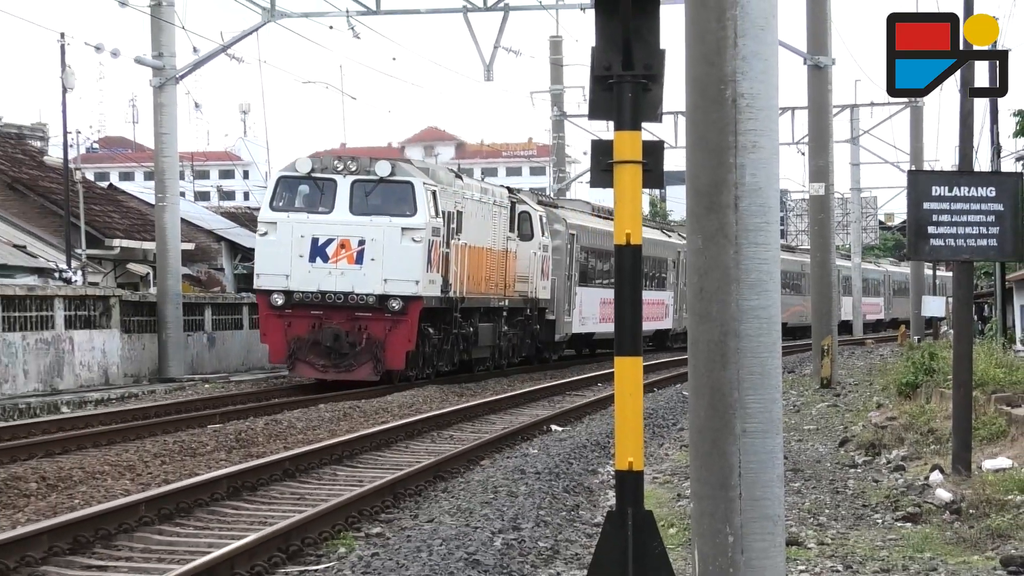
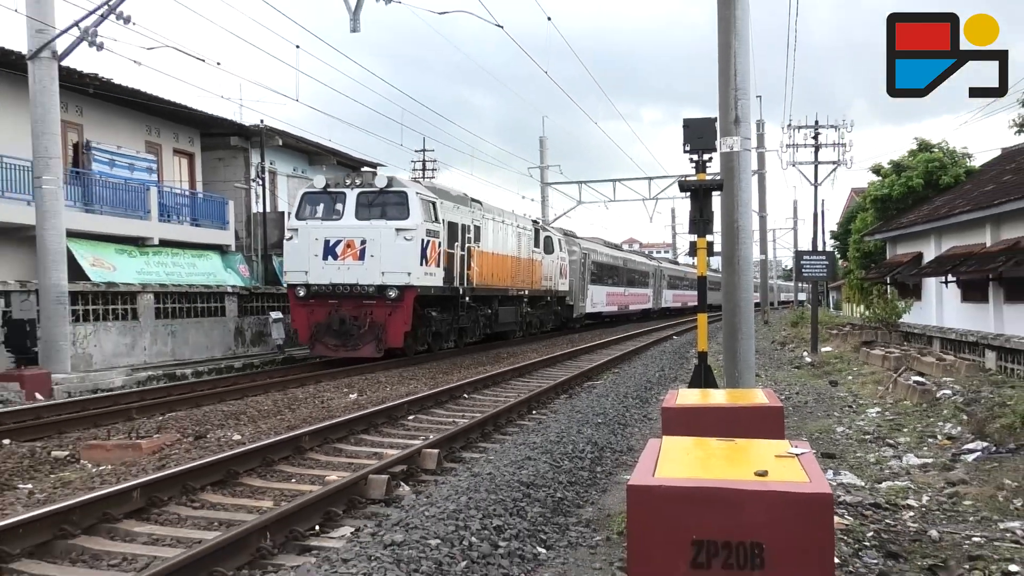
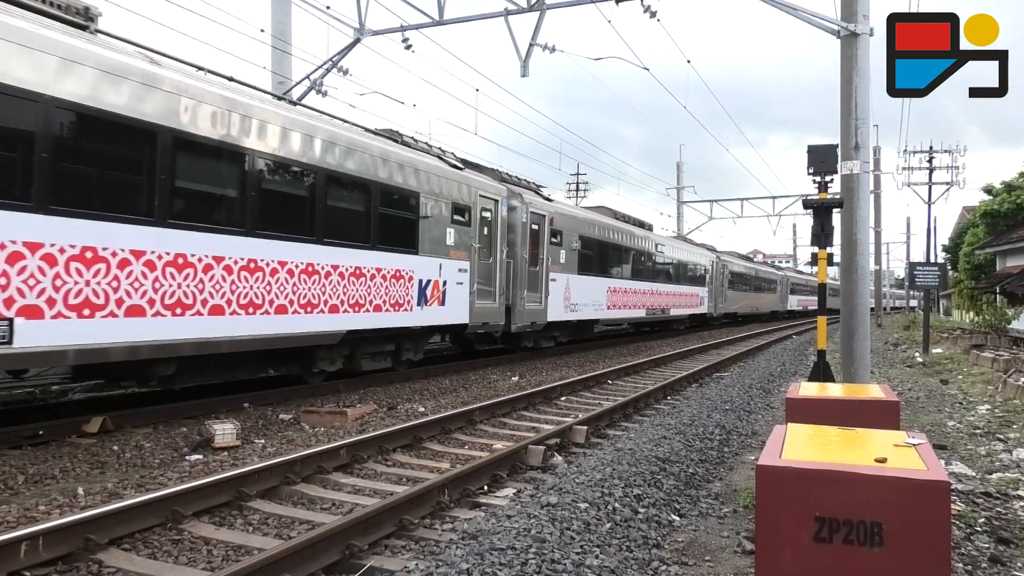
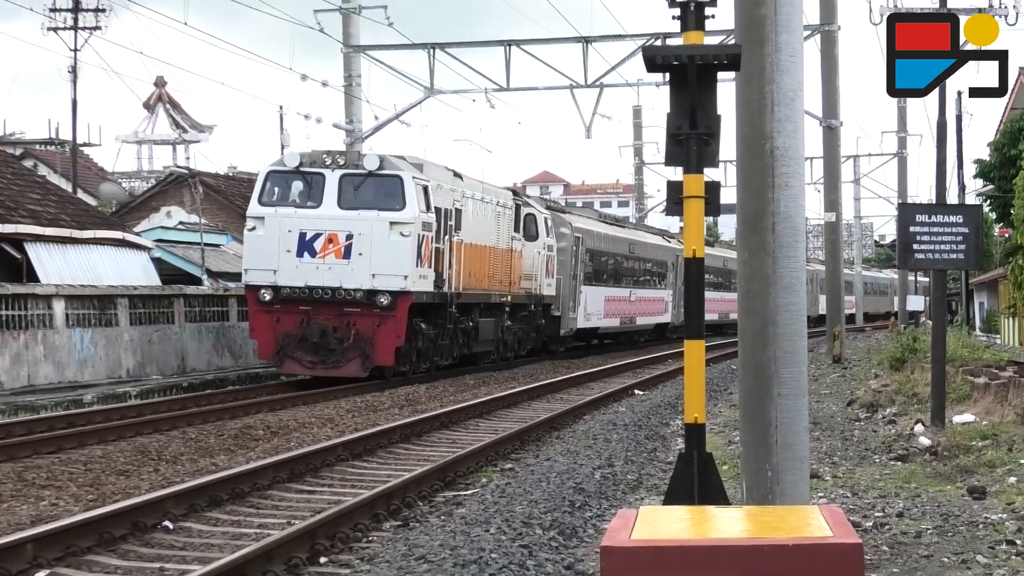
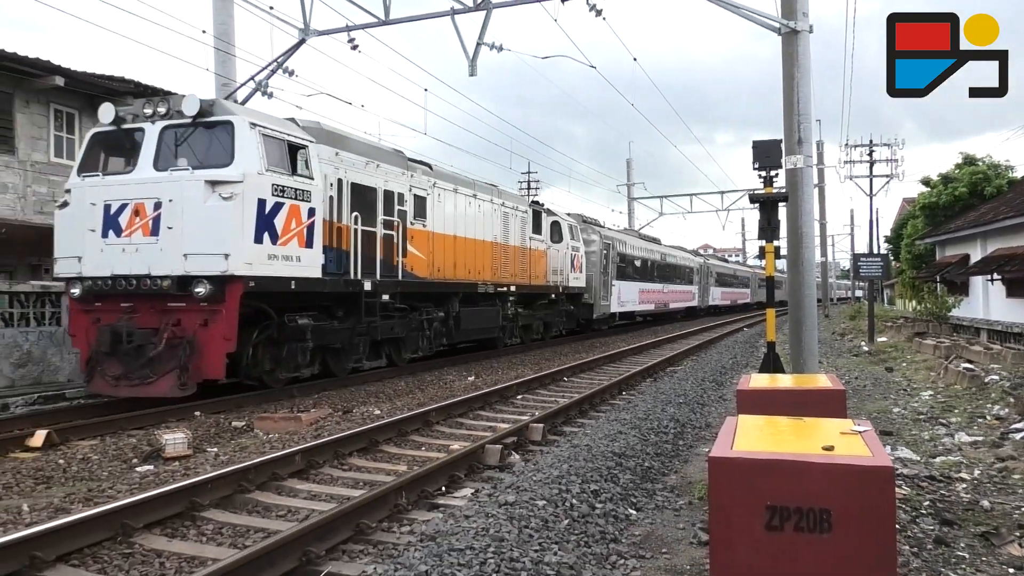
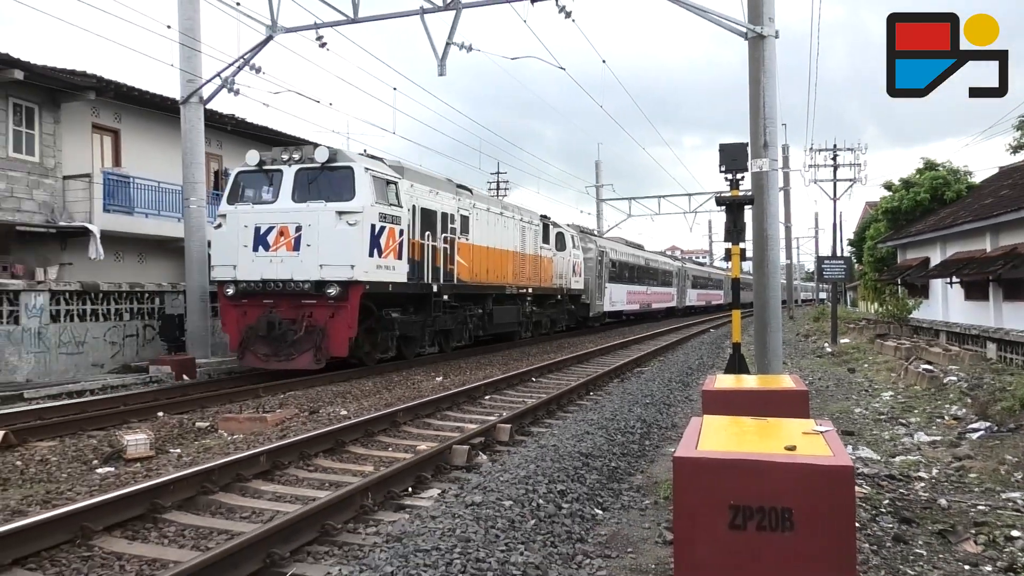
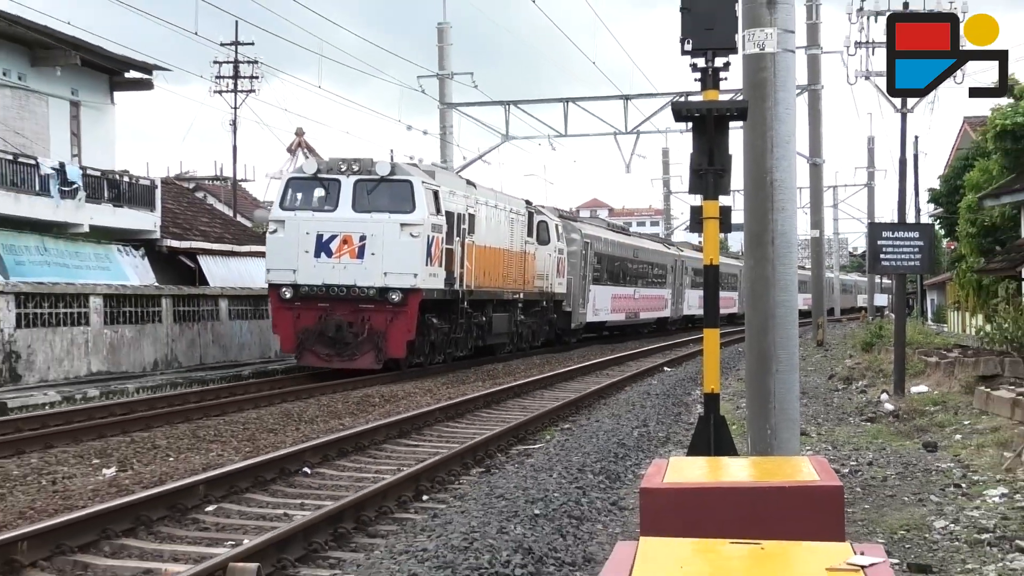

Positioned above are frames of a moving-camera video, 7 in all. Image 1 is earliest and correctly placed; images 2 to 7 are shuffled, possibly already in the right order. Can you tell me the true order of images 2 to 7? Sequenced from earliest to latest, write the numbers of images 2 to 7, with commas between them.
4, 7, 2, 6, 5, 3
